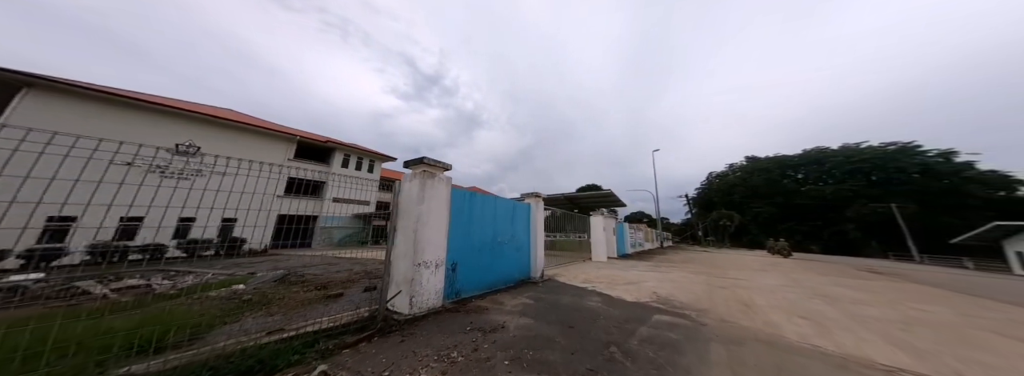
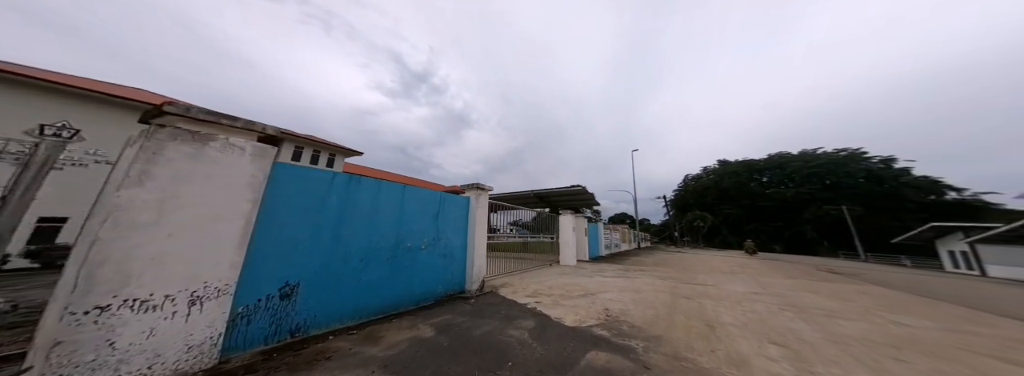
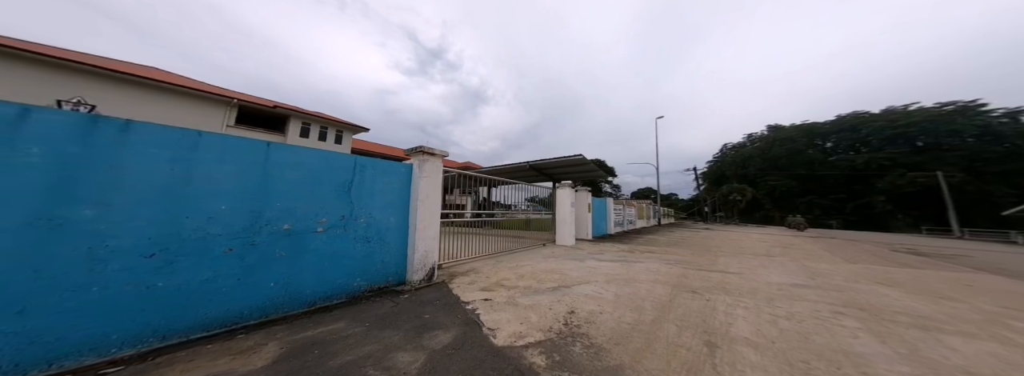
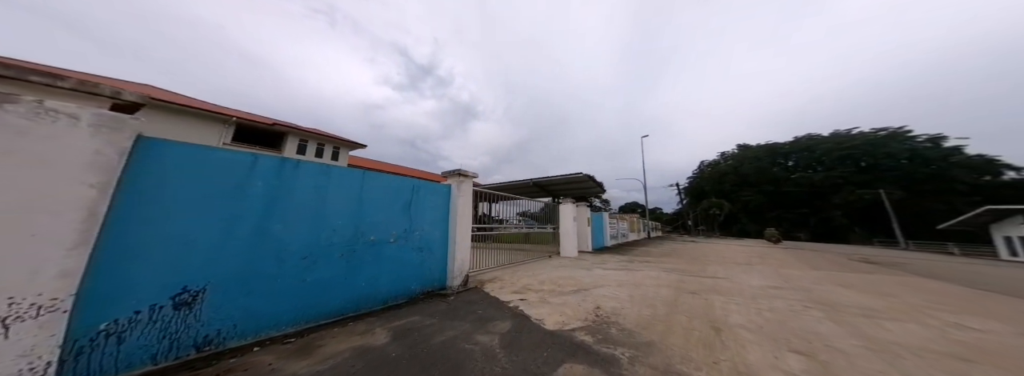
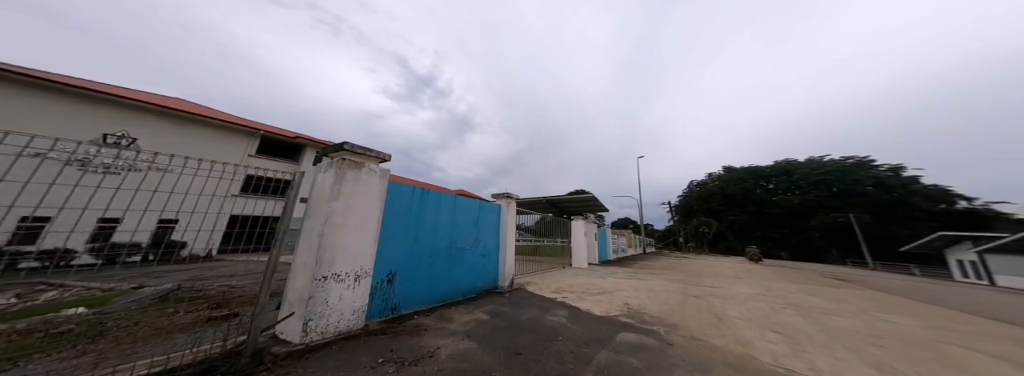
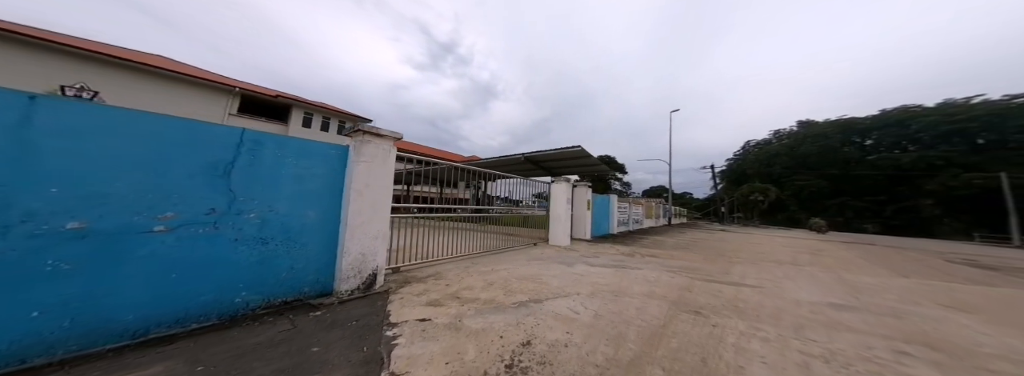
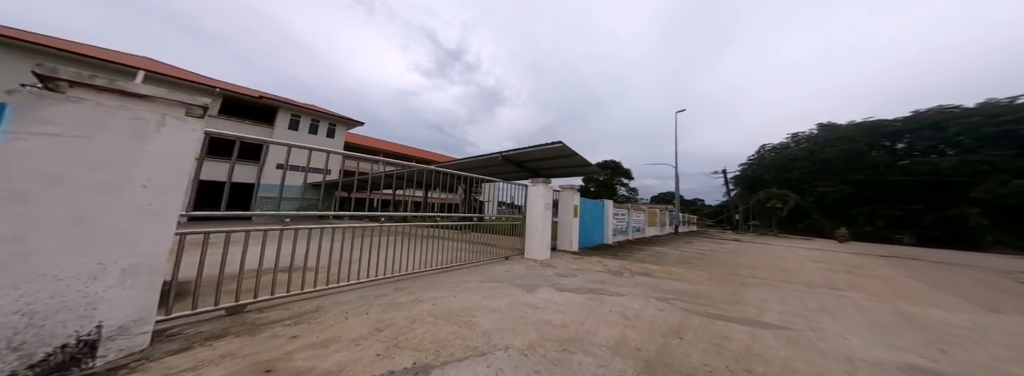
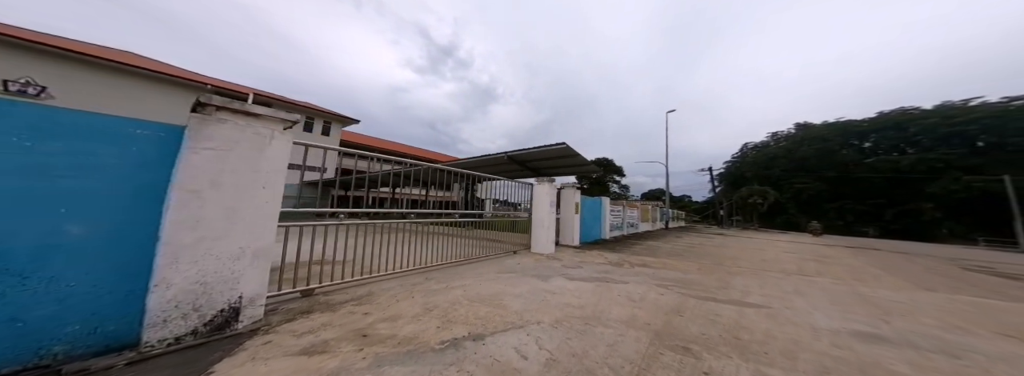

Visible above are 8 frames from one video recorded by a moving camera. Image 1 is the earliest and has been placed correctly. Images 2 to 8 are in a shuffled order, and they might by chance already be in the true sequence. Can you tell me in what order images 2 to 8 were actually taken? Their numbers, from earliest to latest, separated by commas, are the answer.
5, 2, 4, 3, 6, 8, 7
